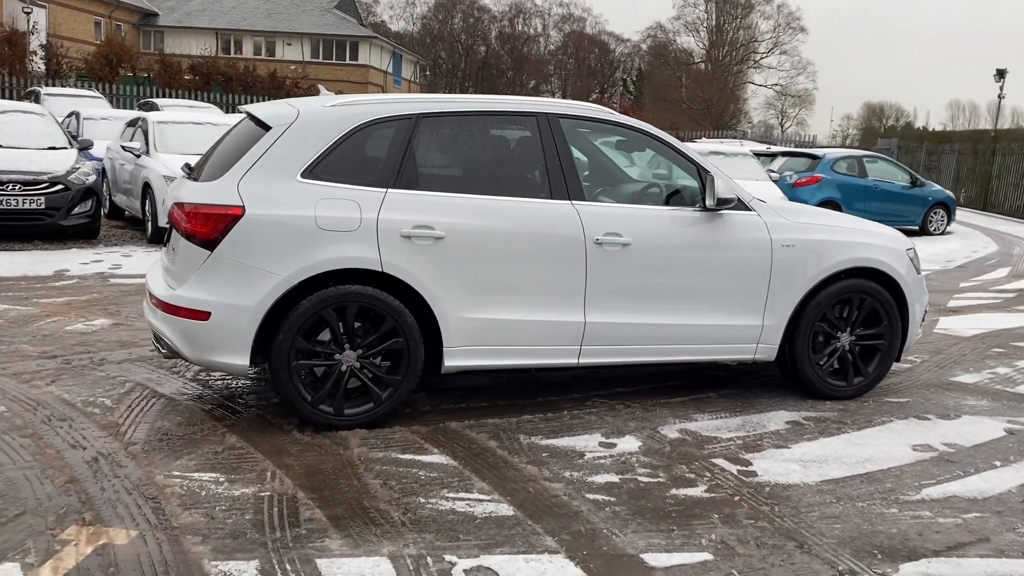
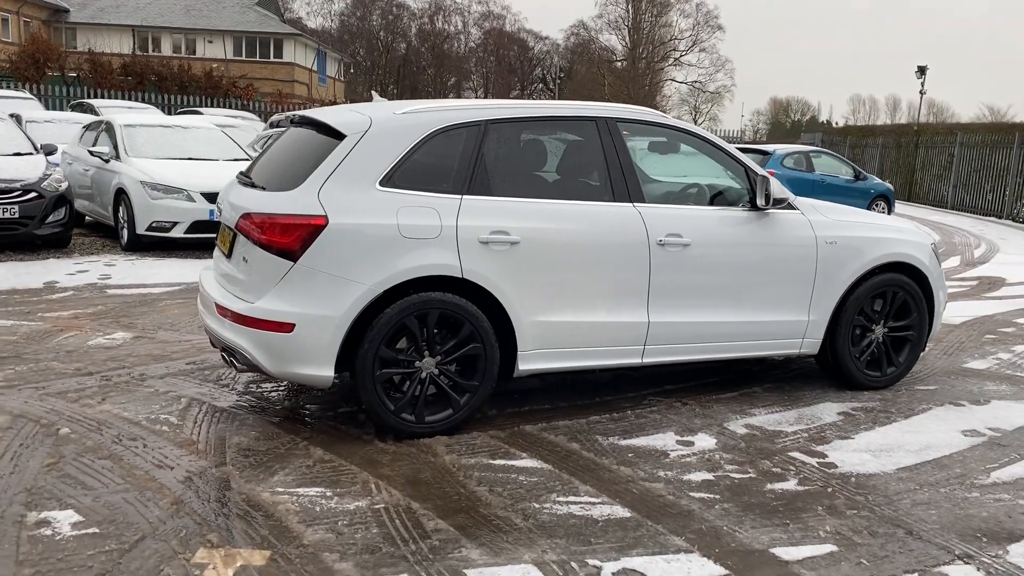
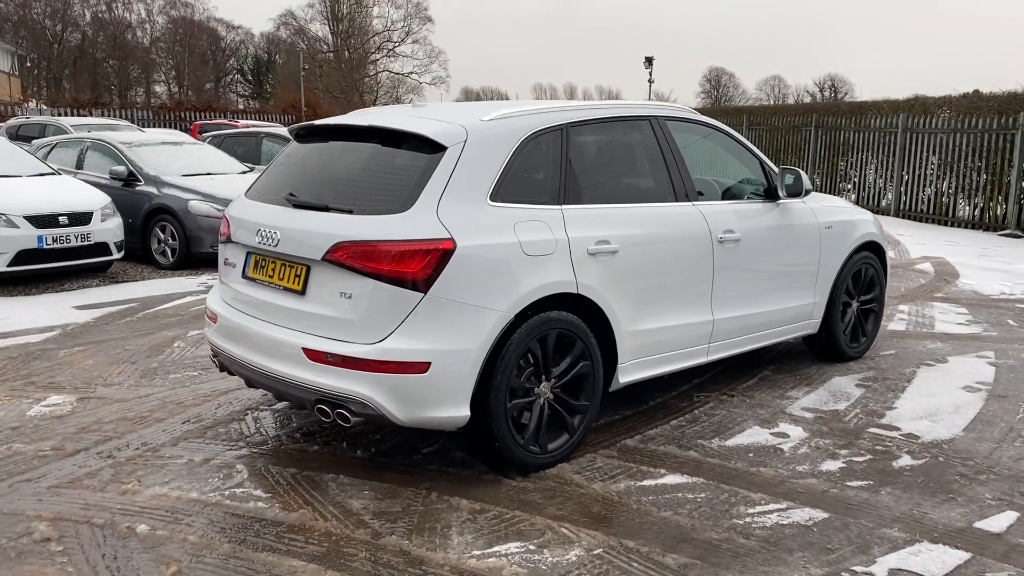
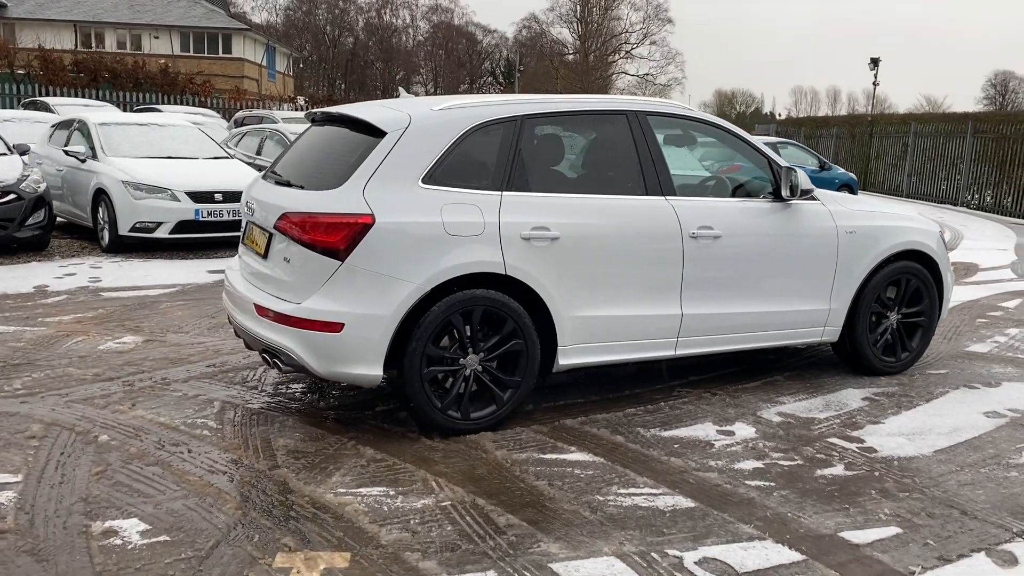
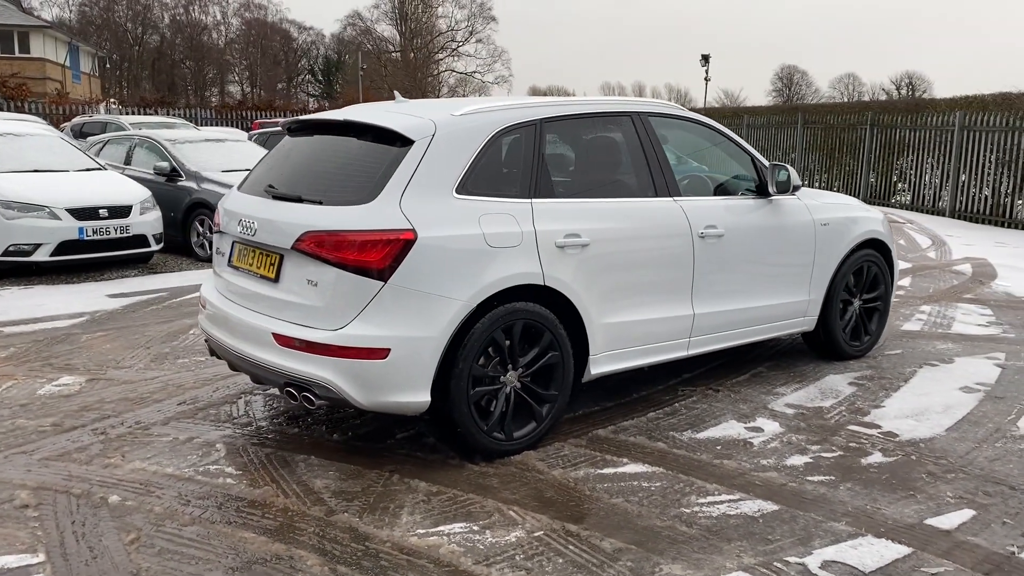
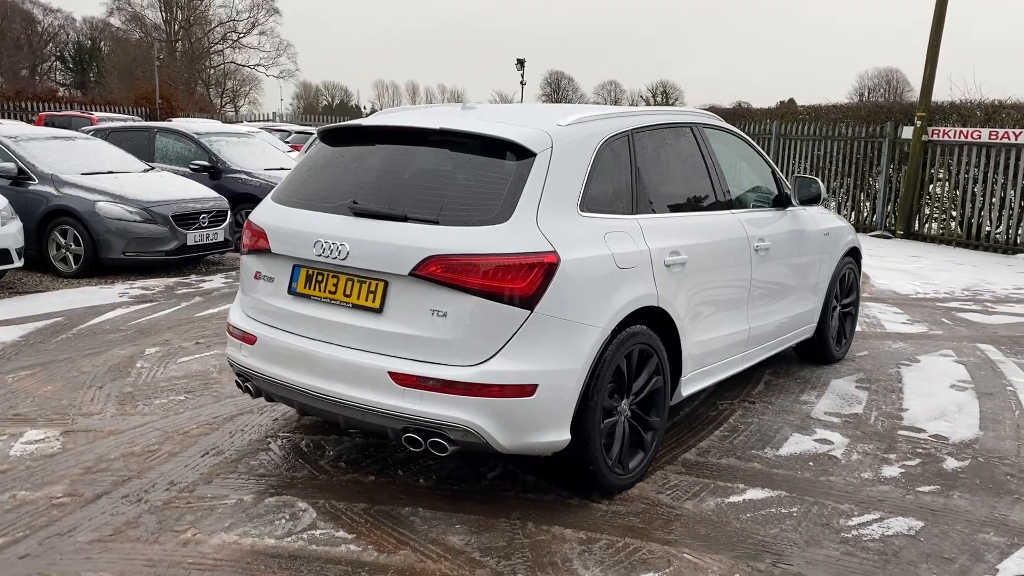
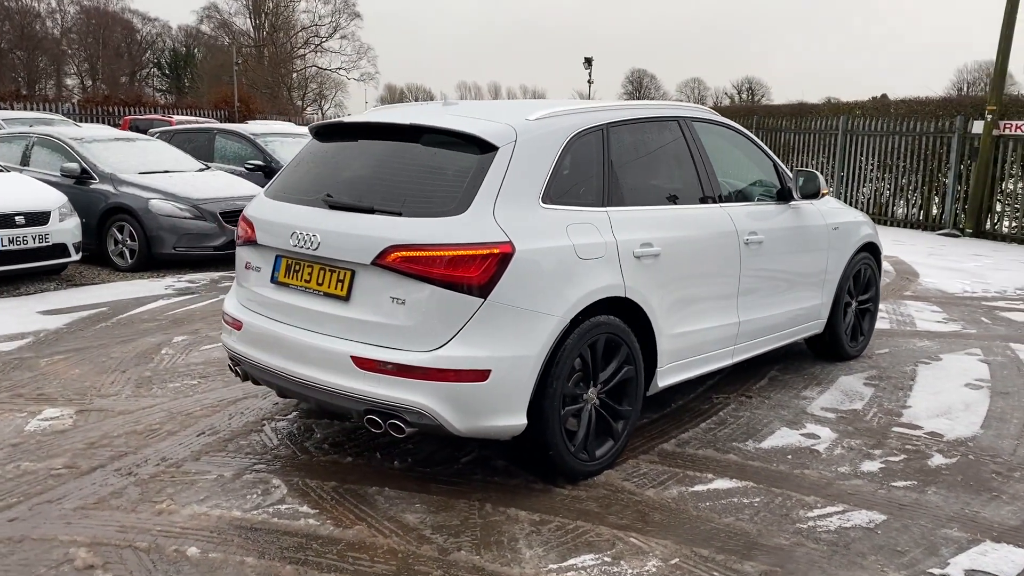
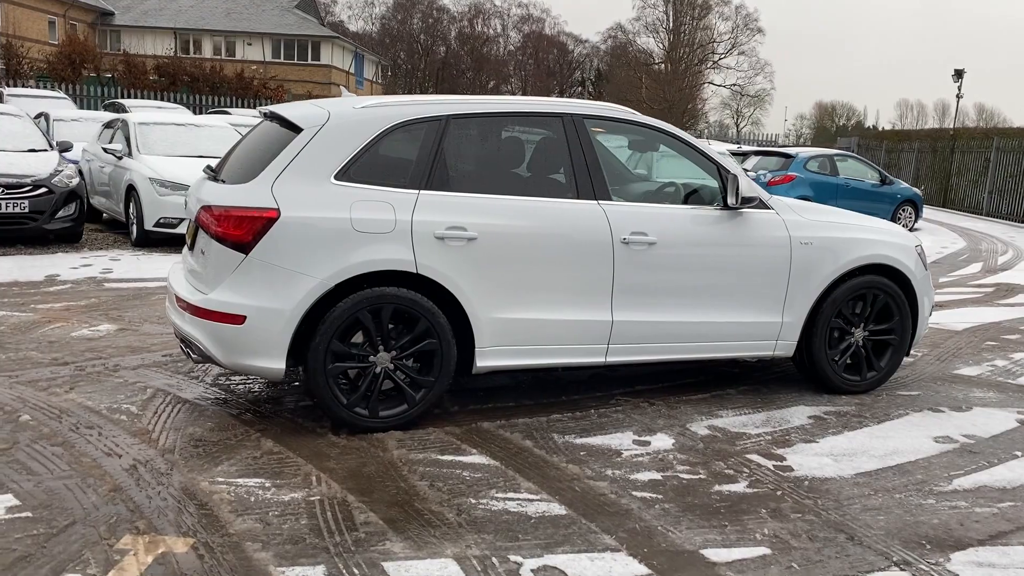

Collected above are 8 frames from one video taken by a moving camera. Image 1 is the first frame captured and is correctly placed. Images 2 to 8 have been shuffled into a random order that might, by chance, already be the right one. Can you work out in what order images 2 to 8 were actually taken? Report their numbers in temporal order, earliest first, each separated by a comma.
8, 2, 4, 5, 3, 7, 6
